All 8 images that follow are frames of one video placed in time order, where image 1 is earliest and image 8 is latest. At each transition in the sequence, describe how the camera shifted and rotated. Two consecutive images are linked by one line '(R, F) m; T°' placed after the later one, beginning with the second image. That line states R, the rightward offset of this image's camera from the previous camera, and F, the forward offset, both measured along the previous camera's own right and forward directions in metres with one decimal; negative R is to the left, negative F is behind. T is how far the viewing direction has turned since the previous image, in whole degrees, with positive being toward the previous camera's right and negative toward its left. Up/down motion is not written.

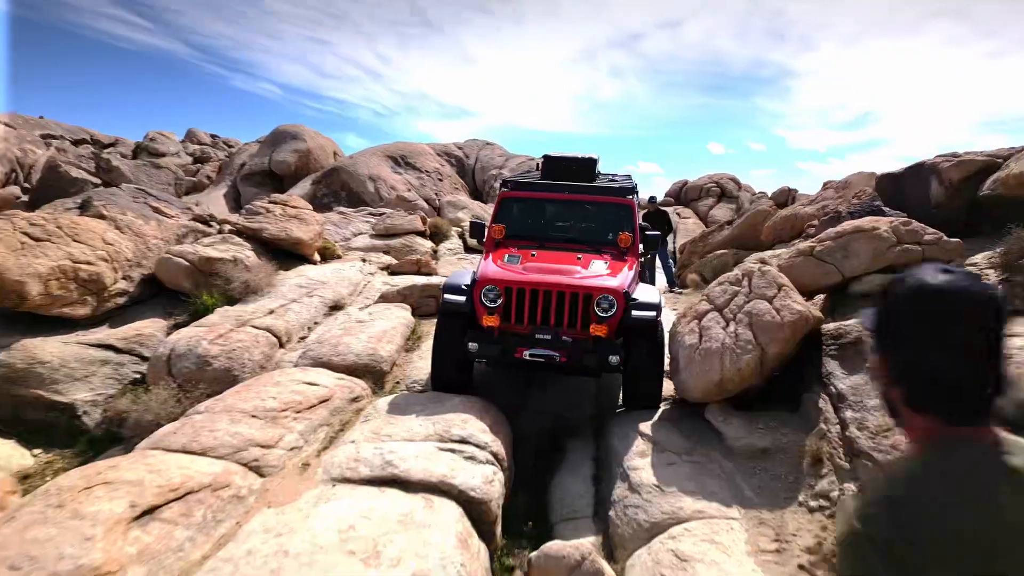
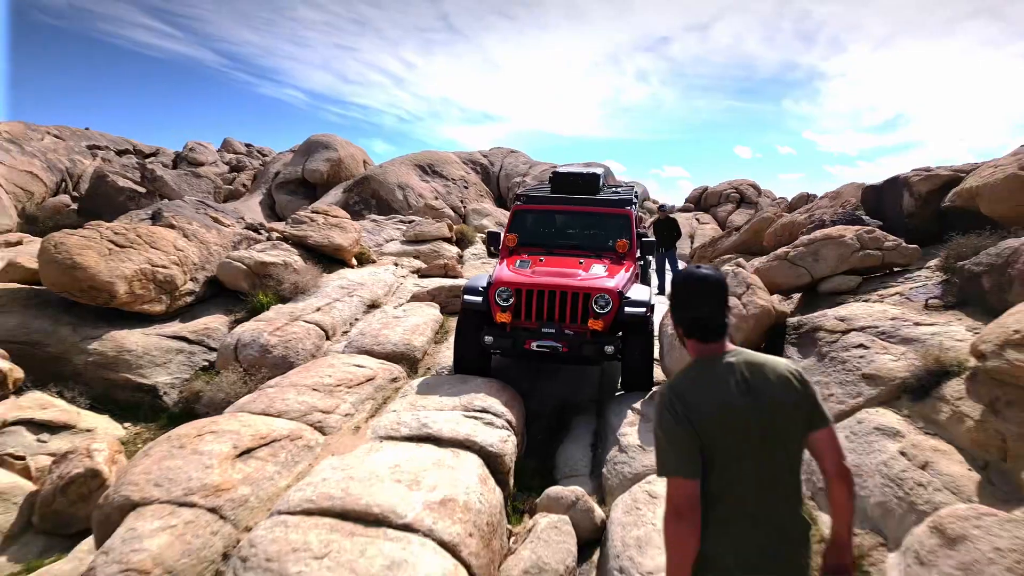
(+0.1, -1.1) m; -2°
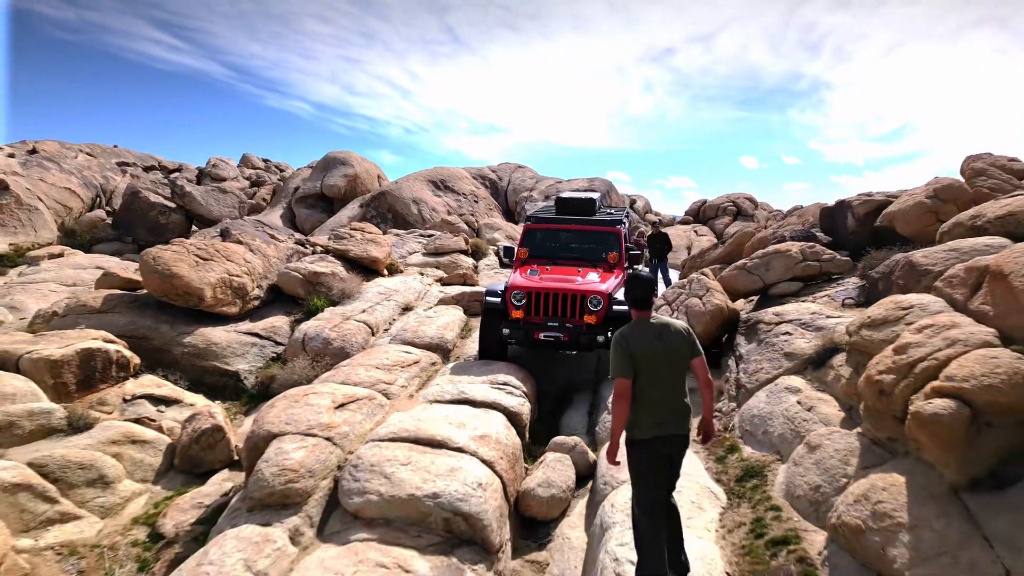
(-0.1, -2.0) m; 0°
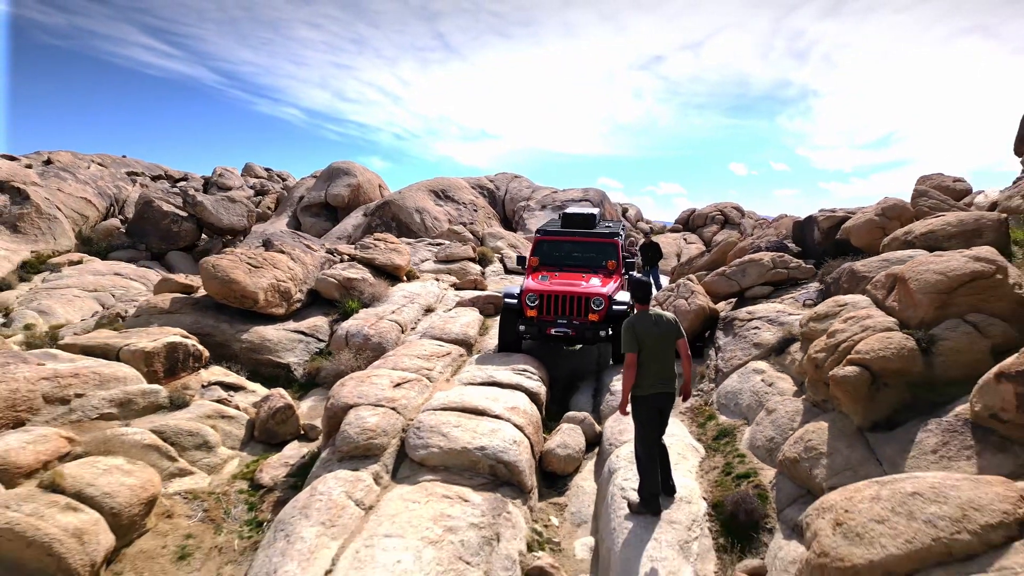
(-0.3, -1.7) m; +1°
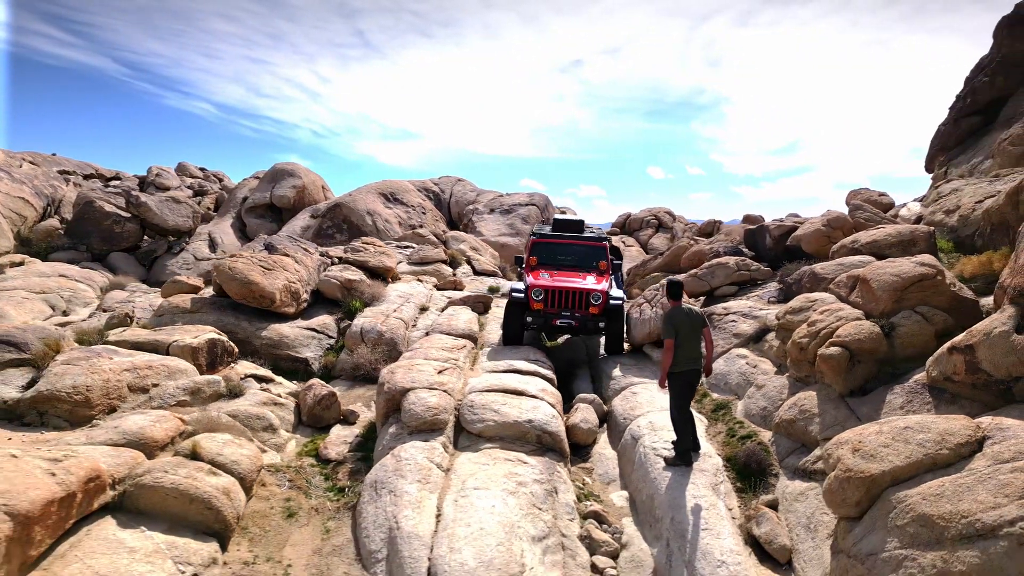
(-1.3, -1.3) m; +6°
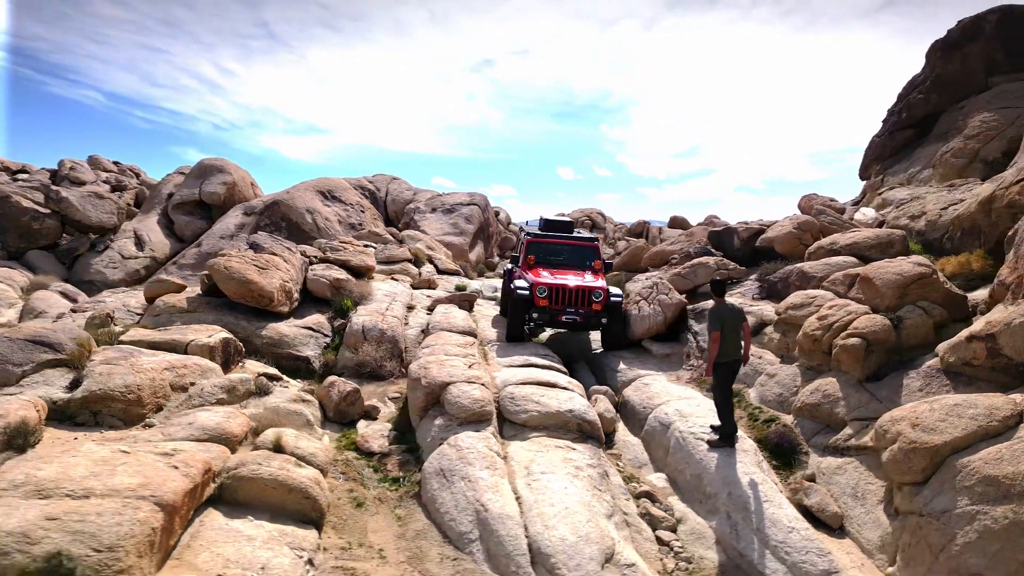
(-1.5, -0.4) m; +7°
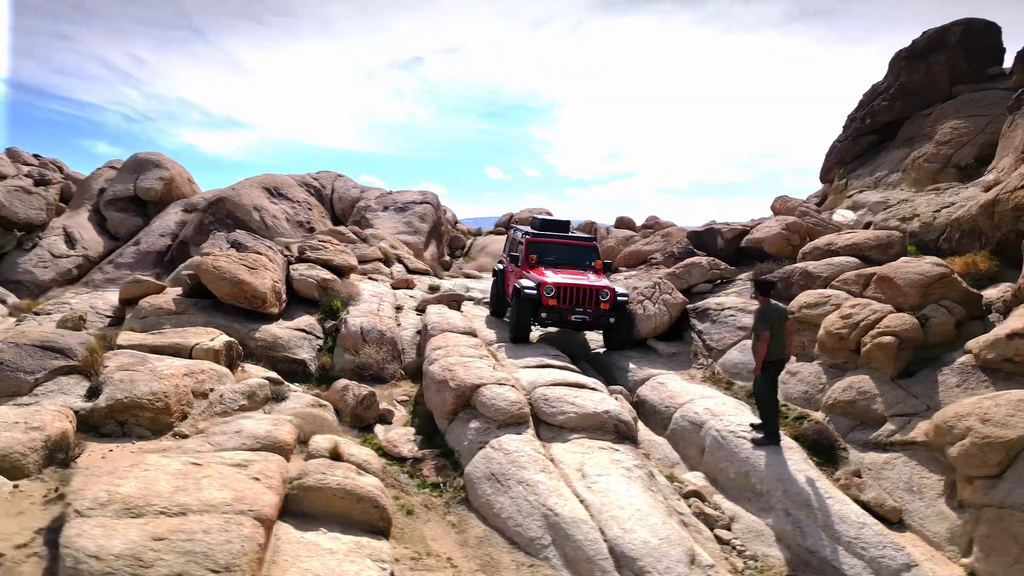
(-1.3, +0.2) m; +5°
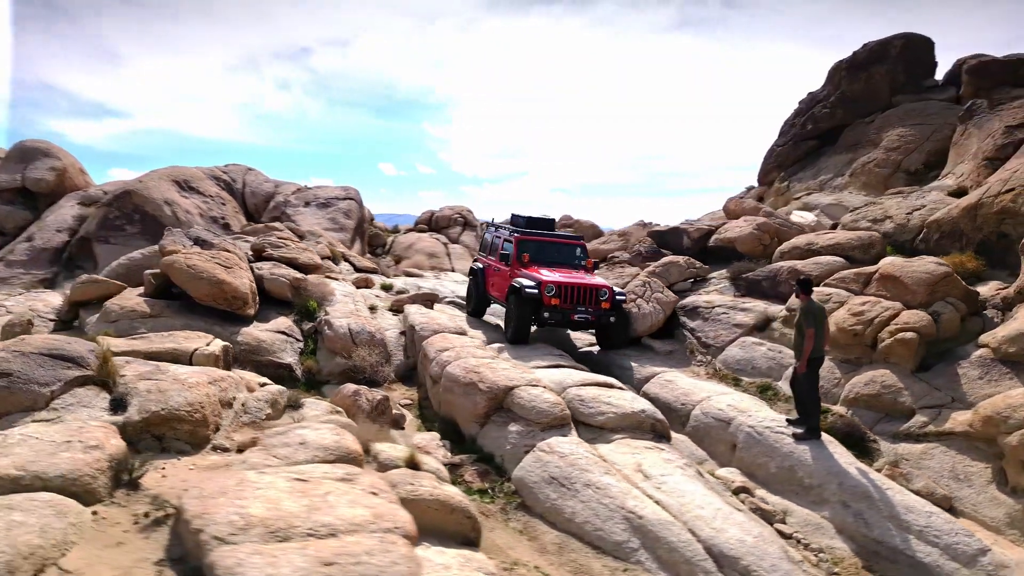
(-1.6, +0.3) m; +8°
